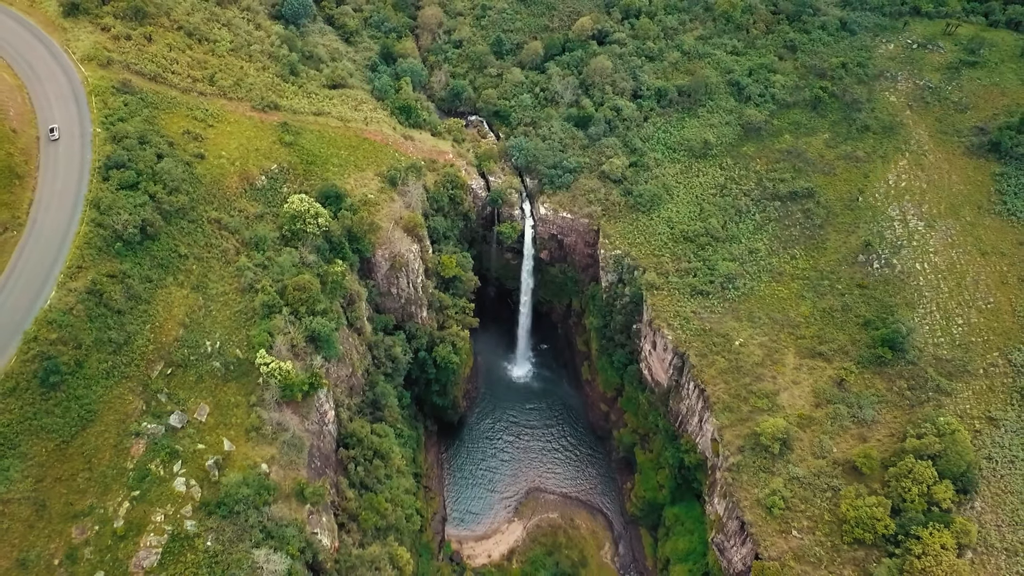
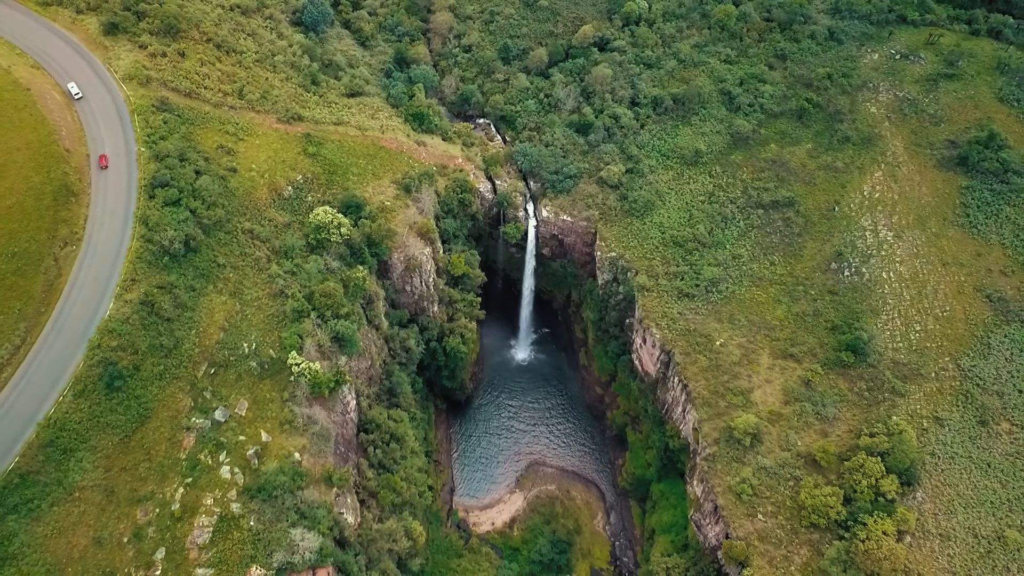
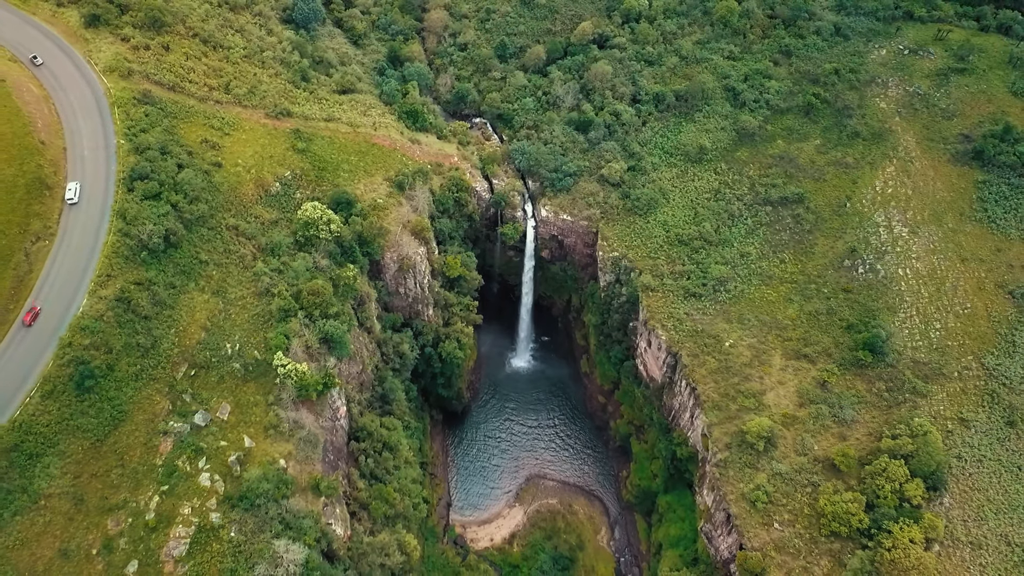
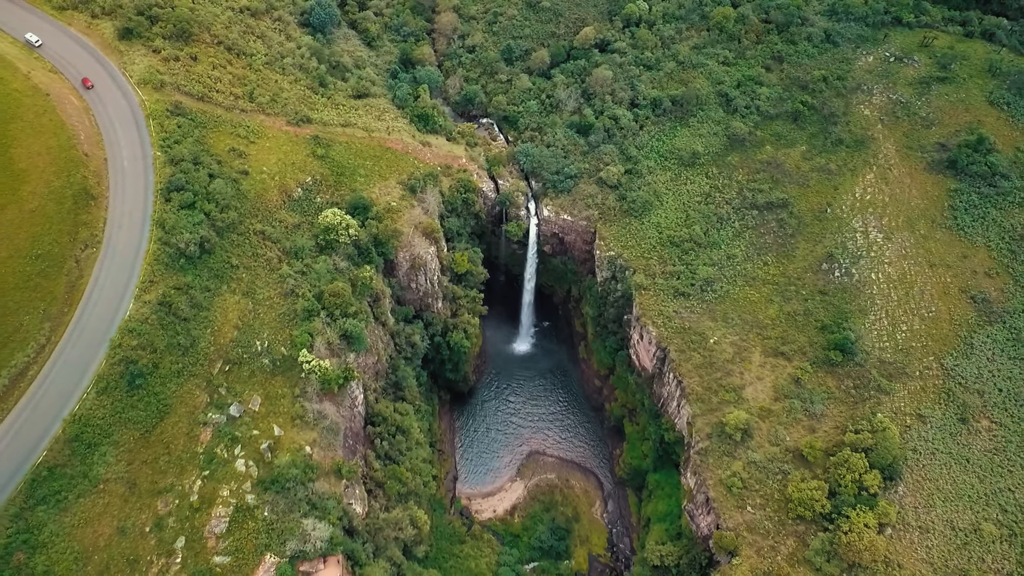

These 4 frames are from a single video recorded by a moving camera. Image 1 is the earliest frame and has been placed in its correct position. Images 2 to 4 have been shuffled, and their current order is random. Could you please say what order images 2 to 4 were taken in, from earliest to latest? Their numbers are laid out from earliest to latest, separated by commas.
3, 2, 4
